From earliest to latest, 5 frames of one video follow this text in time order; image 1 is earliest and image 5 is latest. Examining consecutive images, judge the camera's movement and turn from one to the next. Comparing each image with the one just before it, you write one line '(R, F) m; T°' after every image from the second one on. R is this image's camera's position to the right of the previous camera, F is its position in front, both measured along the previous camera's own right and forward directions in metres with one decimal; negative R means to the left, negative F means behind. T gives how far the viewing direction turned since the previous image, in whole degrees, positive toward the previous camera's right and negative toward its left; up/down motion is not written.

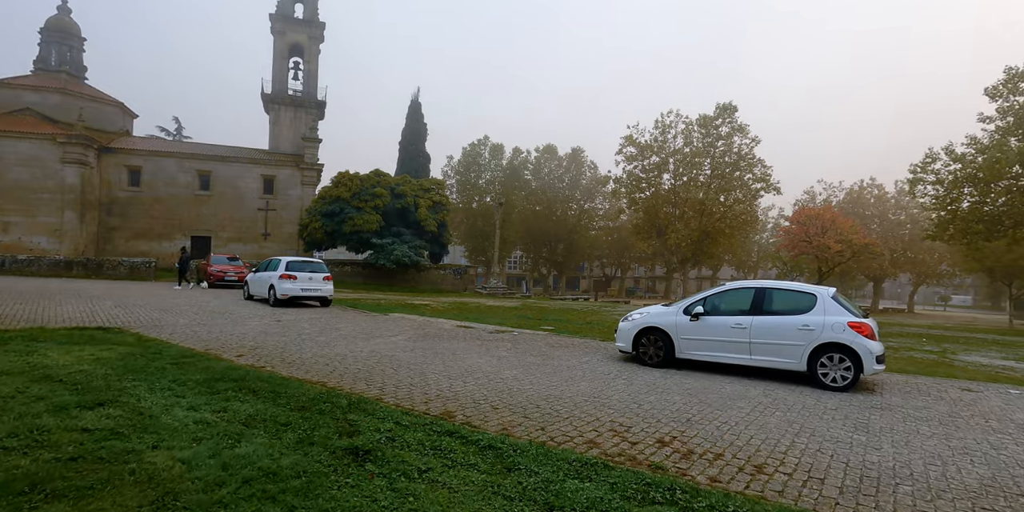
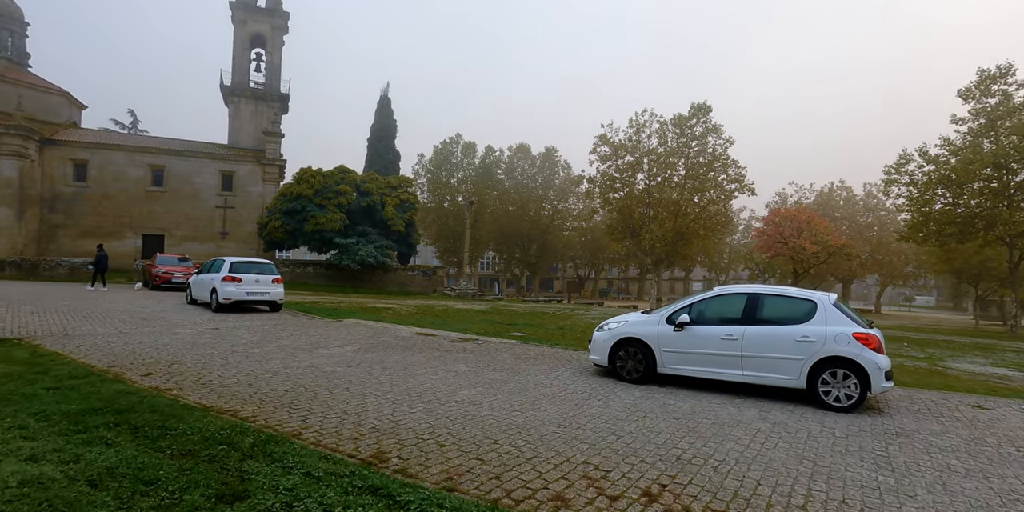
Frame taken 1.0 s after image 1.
(+0.2, +1.1) m; +3°
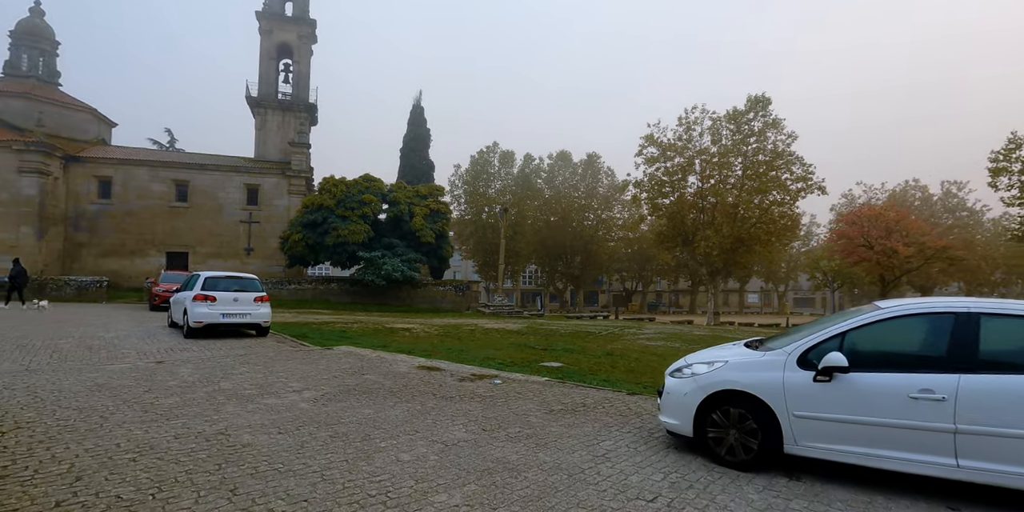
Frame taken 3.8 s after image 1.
(+0.3, +3.1) m; -5°
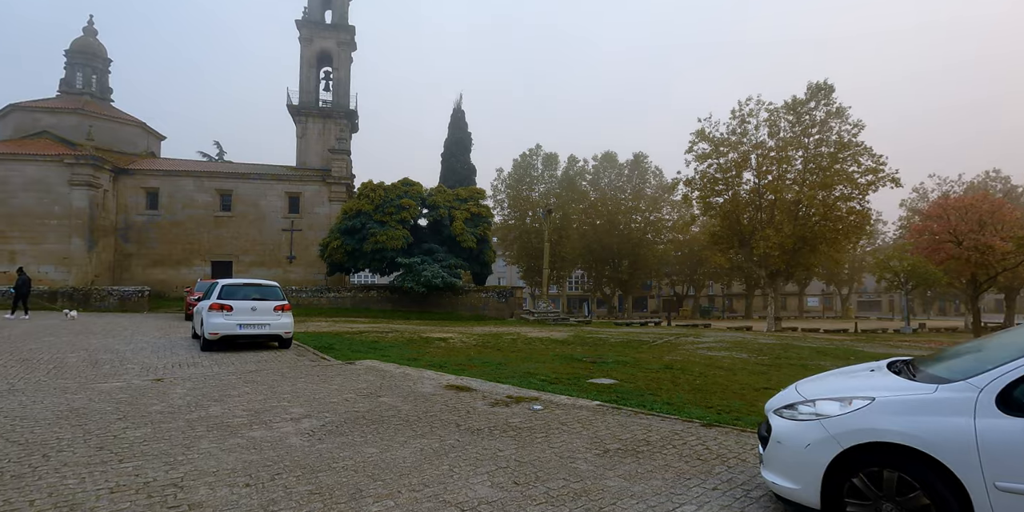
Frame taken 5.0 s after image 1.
(+0.1, +1.4) m; -5°
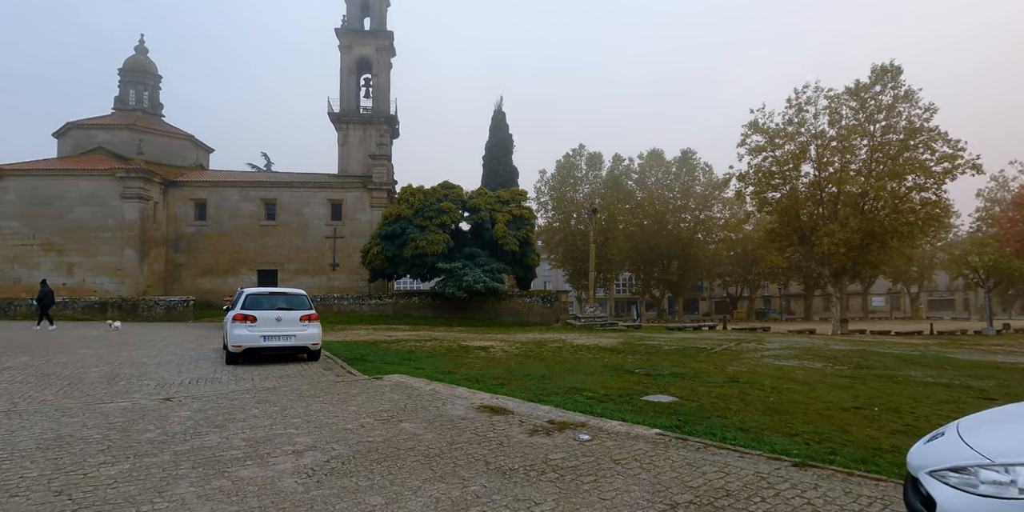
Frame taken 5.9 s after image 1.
(+0.1, +1.1) m; -5°
